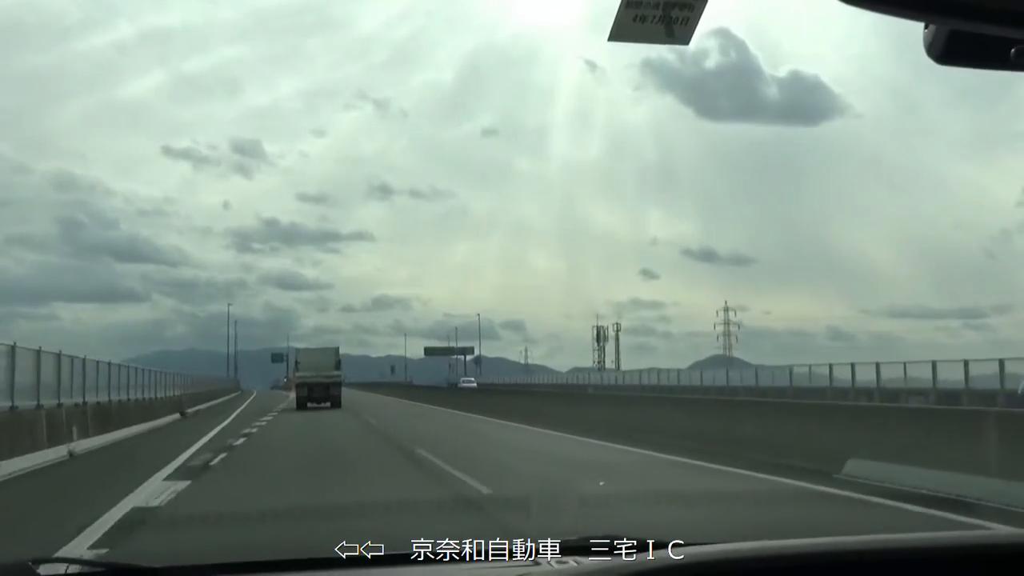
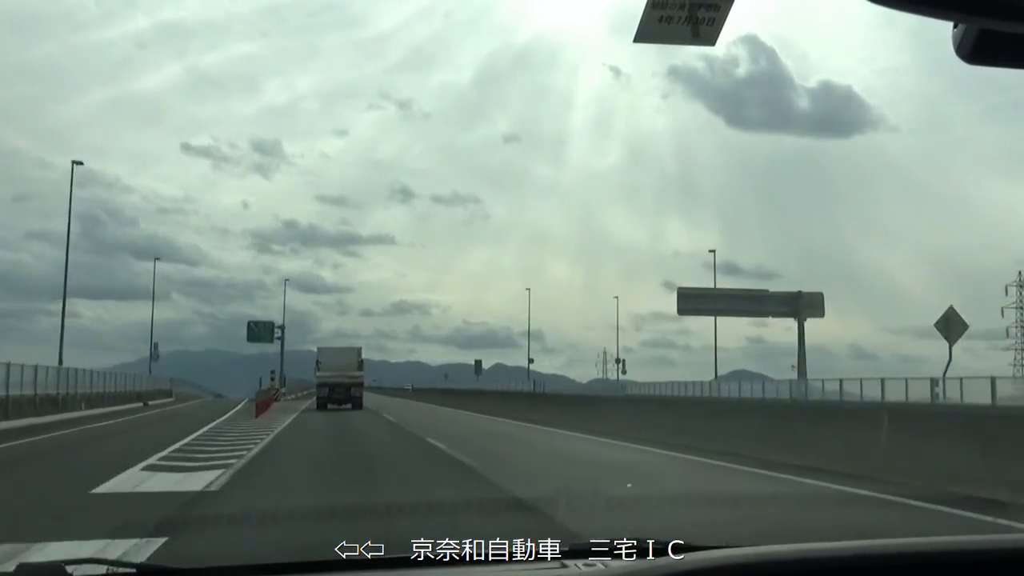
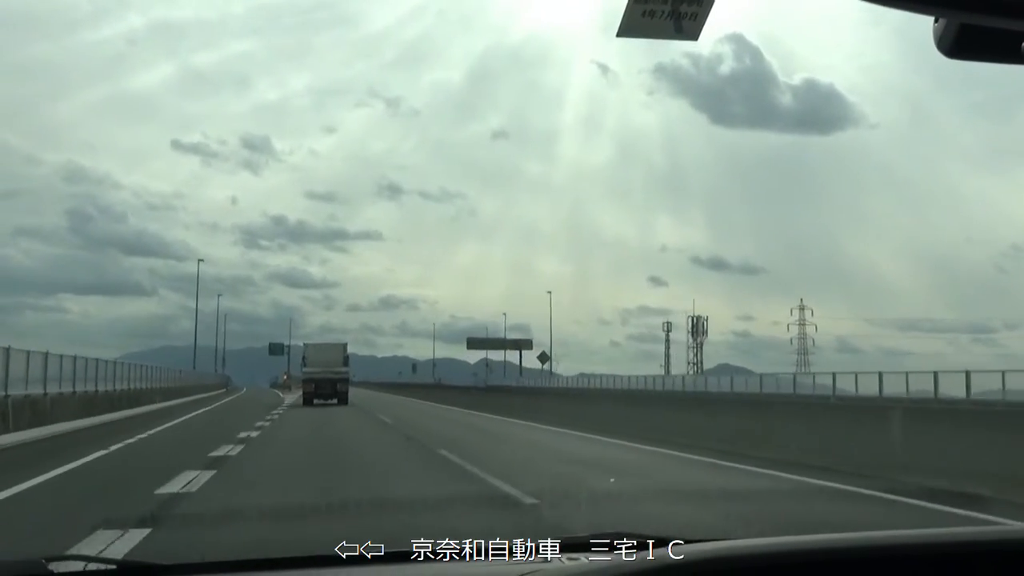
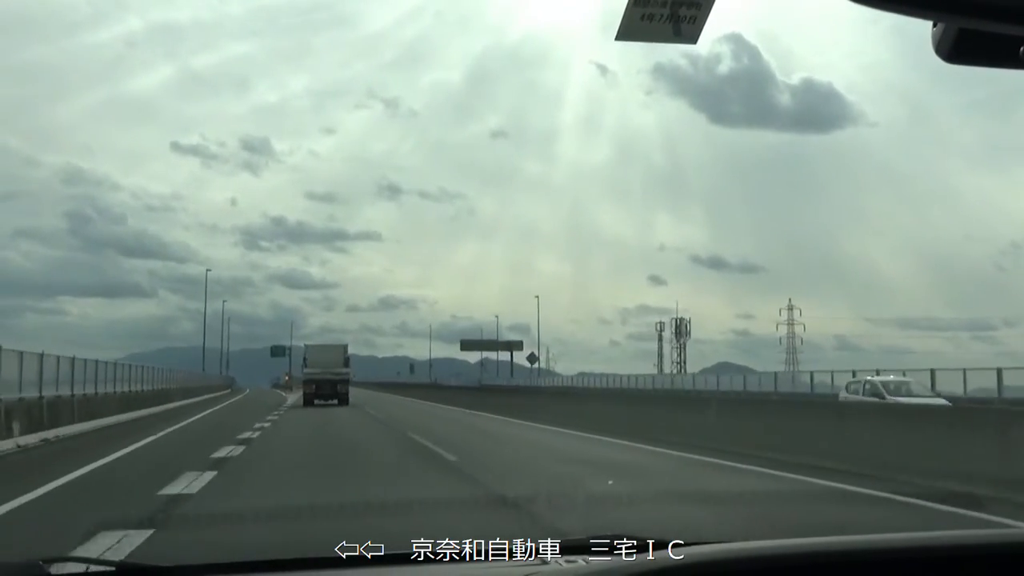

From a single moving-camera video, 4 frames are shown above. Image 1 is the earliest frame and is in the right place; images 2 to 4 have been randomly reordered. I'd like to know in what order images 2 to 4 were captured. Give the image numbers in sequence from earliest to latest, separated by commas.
4, 3, 2
